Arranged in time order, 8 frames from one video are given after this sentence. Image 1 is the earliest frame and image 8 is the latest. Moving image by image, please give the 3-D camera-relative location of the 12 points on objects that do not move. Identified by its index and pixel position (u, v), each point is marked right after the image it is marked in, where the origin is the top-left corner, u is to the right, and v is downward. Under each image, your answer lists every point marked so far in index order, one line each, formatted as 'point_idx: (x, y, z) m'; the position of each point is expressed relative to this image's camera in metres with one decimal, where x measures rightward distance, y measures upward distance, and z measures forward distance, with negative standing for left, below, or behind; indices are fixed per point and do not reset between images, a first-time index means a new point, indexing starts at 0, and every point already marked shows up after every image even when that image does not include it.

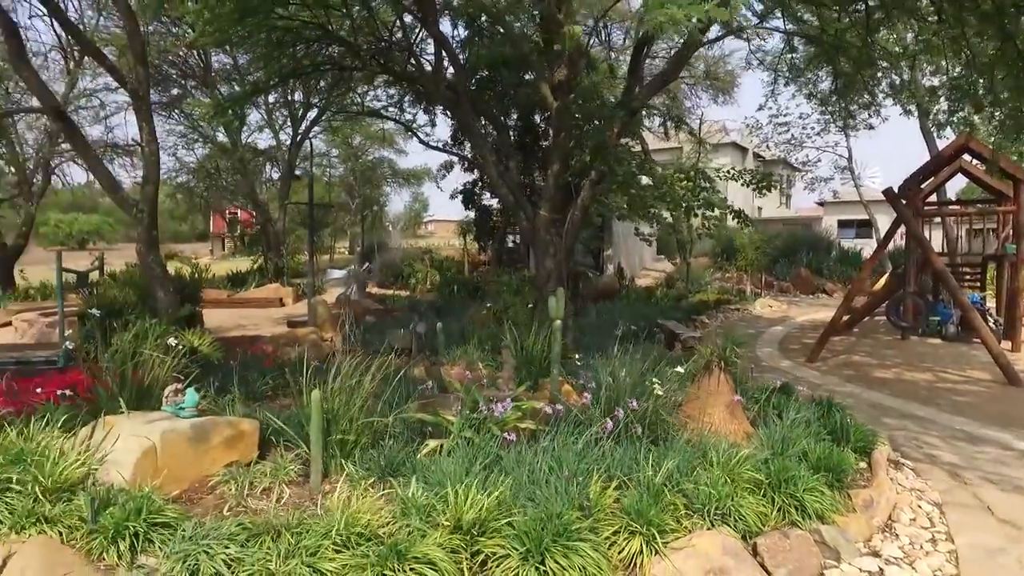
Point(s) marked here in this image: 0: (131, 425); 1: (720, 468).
0: (-2.3, -0.8, +4.2) m
1: (+1.1, -1.0, +3.6) m
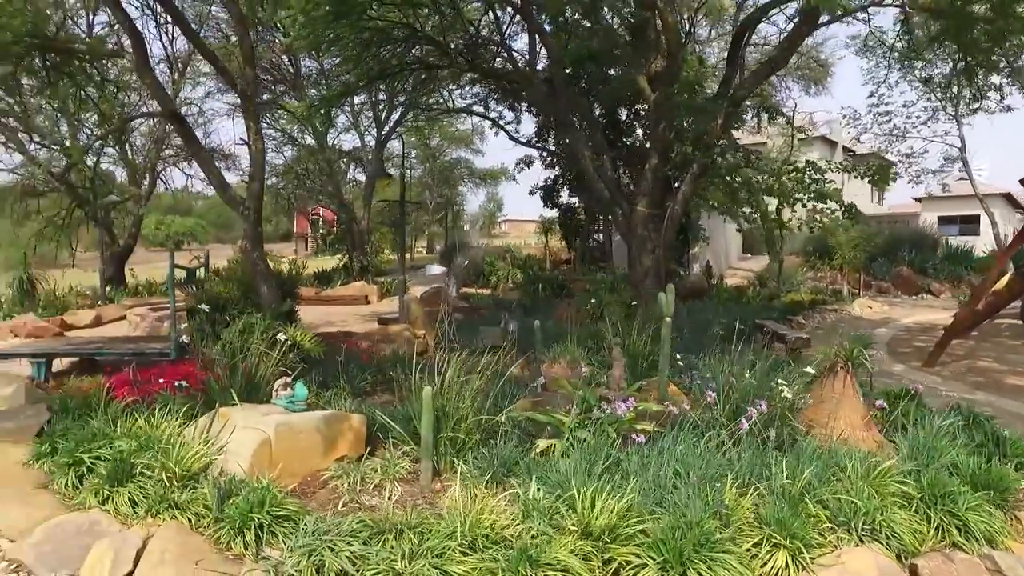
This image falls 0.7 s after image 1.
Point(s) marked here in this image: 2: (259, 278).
0: (-1.7, -0.8, +4.3) m
1: (+1.7, -0.9, +3.4) m
2: (-2.4, +0.1, +6.6) m
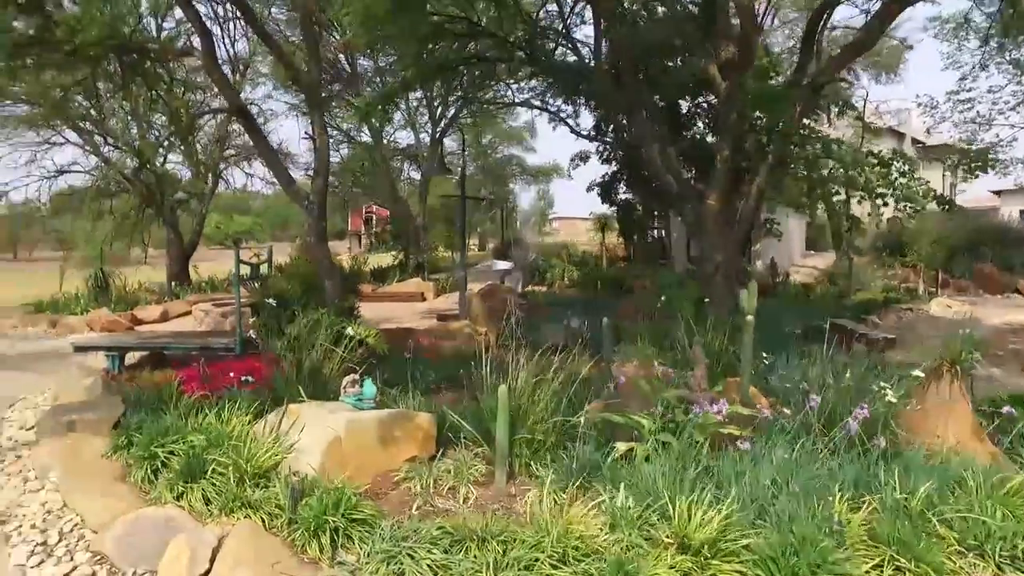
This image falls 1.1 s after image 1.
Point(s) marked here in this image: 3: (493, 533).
0: (-1.2, -0.8, +4.2) m
1: (+2.1, -0.9, +3.0) m
2: (-1.8, +0.1, +6.6) m
3: (-0.1, -1.0, +2.9) m
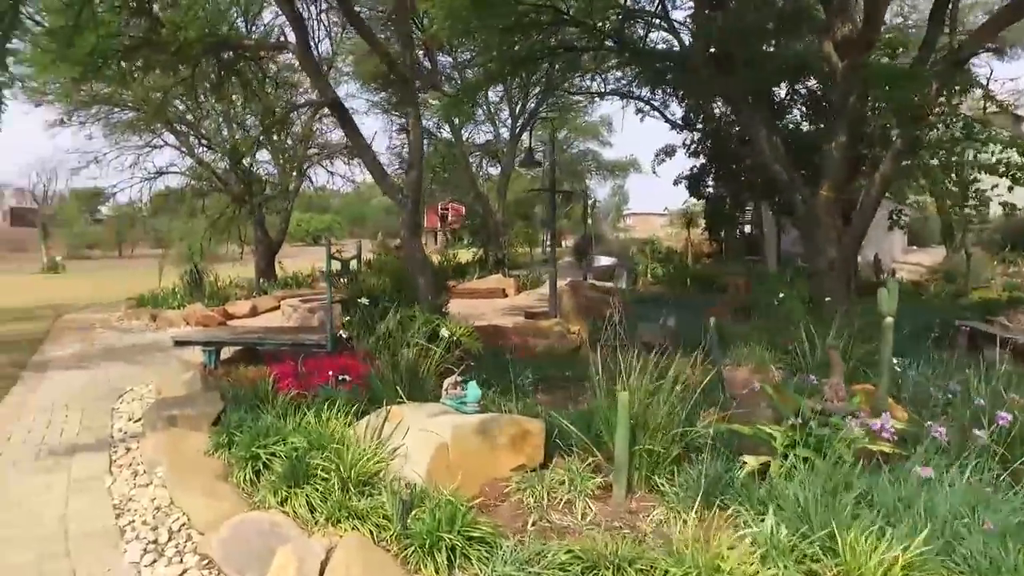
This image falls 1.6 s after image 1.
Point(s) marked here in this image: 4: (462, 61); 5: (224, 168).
0: (-0.5, -0.8, +4.0) m
1: (+2.6, -0.9, +2.5) m
2: (-0.9, +0.2, +6.4) m
3: (+0.4, -1.0, +2.6) m
4: (-1.0, +4.6, +14.0) m
5: (-7.3, +3.0, +17.5) m
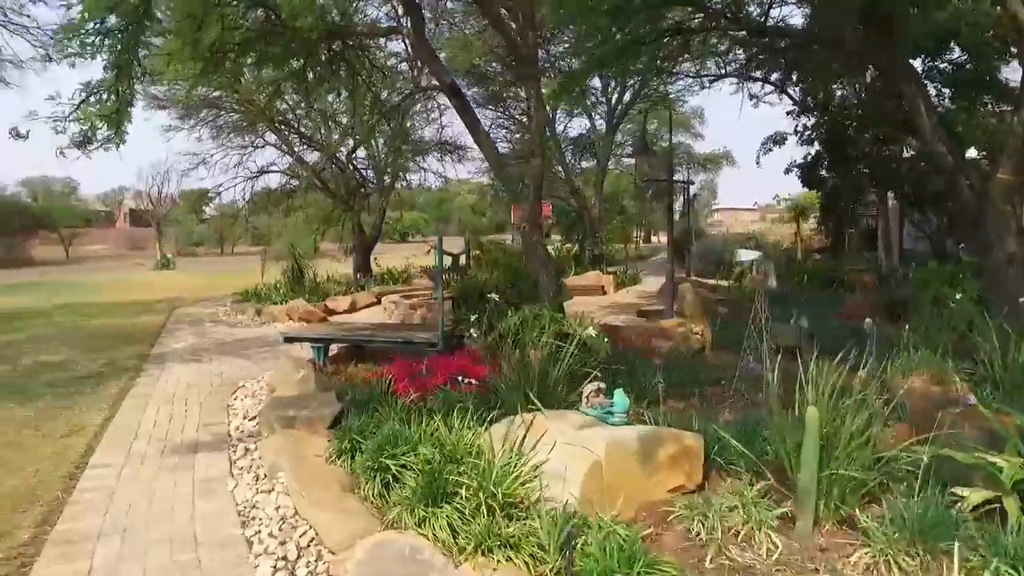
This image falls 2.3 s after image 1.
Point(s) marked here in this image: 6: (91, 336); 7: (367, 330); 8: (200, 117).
0: (+0.3, -0.7, +3.6) m
1: (+3.2, -0.9, +1.7) m
2: (+0.2, +0.2, +6.0) m
3: (+1.1, -1.0, +2.0) m
4: (+1.0, +4.7, +13.5) m
5: (-4.9, +3.1, +17.7) m
6: (-7.0, -0.8, +11.5) m
7: (-1.6, -0.5, +7.7) m
8: (-8.3, +4.6, +18.4) m
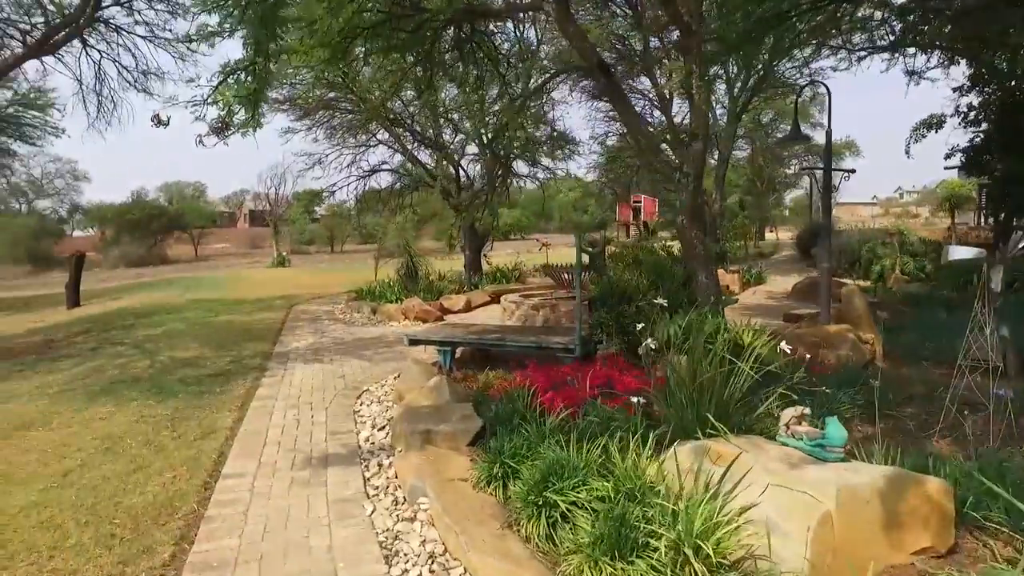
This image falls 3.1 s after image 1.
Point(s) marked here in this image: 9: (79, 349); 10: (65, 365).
0: (+1.1, -0.7, +2.9) m
1: (+3.7, -0.9, +0.6) m
2: (+1.4, +0.2, +5.3) m
3: (+1.6, -1.0, +1.3) m
4: (+3.3, +4.7, +12.6) m
5: (-2.0, +3.2, +17.6) m
6: (-5.0, -0.8, +11.8) m
7: (-0.2, -0.5, +7.2) m
8: (-5.3, +4.6, +18.7) m
9: (-6.7, -1.0, +10.9) m
10: (-6.0, -1.0, +9.3) m
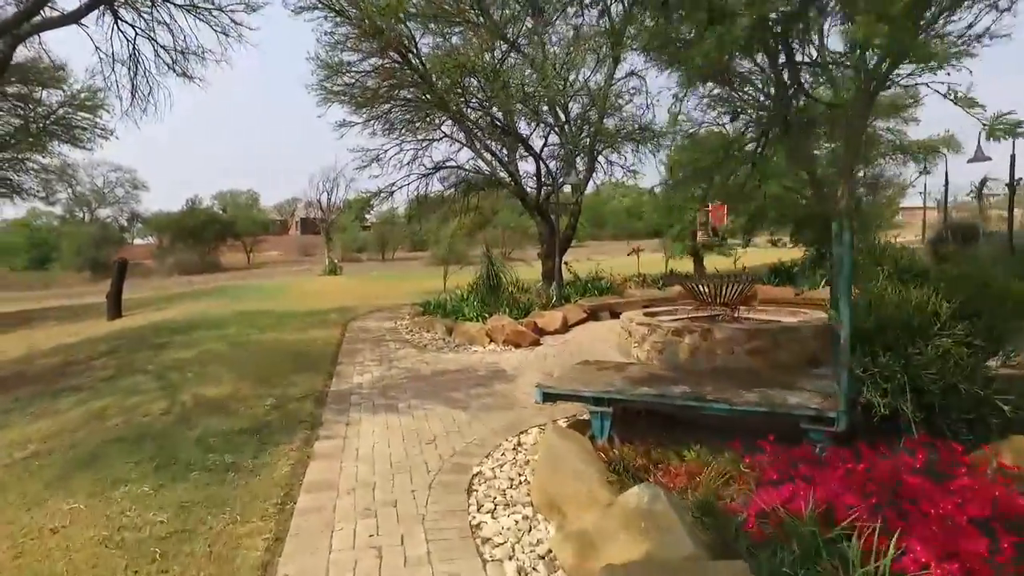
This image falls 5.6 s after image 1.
0: (+2.0, -0.9, +0.3) m
1: (+4.5, -1.0, -2.2) m
2: (+2.5, +0.1, +2.7) m
3: (+2.5, -1.1, -1.4) m
4: (+4.9, +4.5, +9.9) m
5: (0.0, +2.9, +15.2) m
6: (-3.4, -0.9, +9.5) m
7: (+1.0, -0.6, +4.7) m
8: (-3.3, +4.4, +16.6) m
9: (-5.2, -1.1, +8.7) m
10: (-4.6, -1.2, +7.1) m
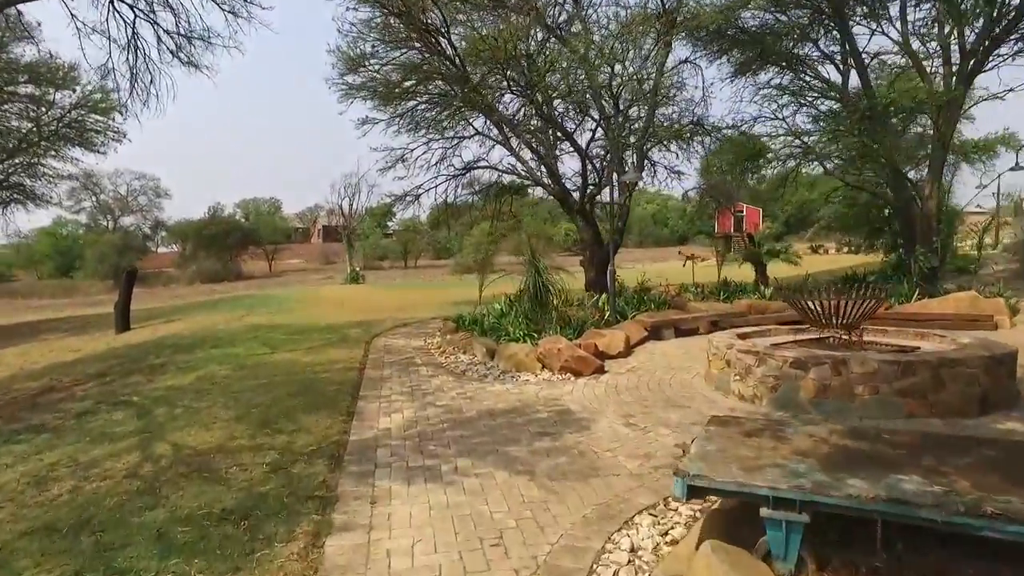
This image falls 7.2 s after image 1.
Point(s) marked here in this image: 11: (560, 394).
0: (+2.4, -0.9, -1.5) m
1: (+4.8, -1.1, -4.0) m
2: (+2.9, 0.0, +0.9) m
3: (+2.8, -1.2, -3.2) m
4: (+5.5, +4.3, +8.1) m
5: (+0.8, +2.7, +13.6) m
6: (-2.8, -1.1, +8.0) m
7: (+1.5, -0.7, +3.0) m
8: (-2.4, +4.1, +15.0) m
9: (-4.6, -1.3, +7.2) m
10: (-4.0, -1.3, +5.6) m
11: (+0.5, -1.0, +6.7) m
